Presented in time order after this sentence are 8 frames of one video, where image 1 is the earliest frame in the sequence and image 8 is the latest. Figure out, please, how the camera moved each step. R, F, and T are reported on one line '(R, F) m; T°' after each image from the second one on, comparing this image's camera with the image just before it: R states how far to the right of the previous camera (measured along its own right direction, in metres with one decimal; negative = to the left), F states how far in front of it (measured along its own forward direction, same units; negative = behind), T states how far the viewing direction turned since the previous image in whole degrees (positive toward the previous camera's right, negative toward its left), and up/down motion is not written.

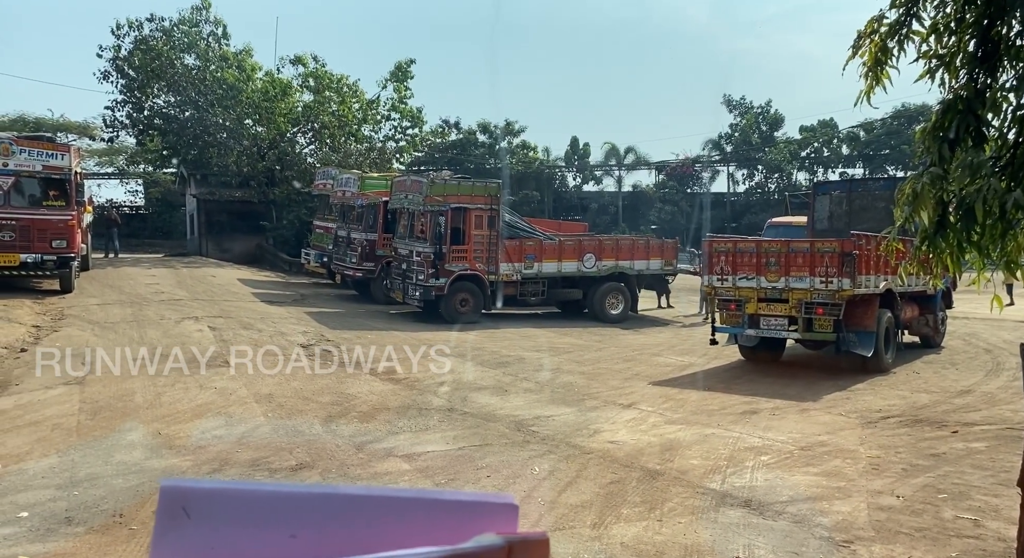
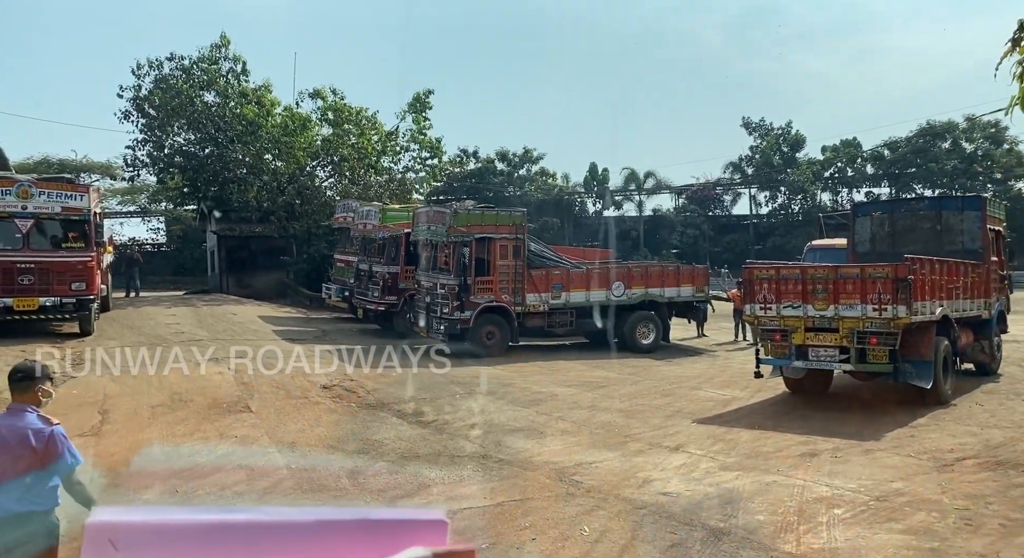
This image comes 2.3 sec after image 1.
(-0.2, +0.5) m; -1°
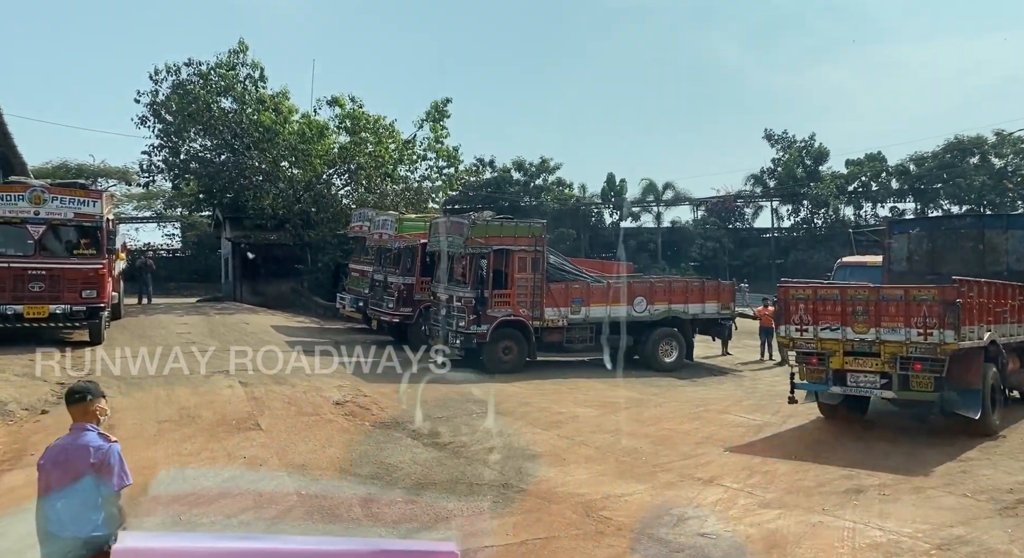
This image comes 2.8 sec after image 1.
(-0.1, +0.5) m; -1°
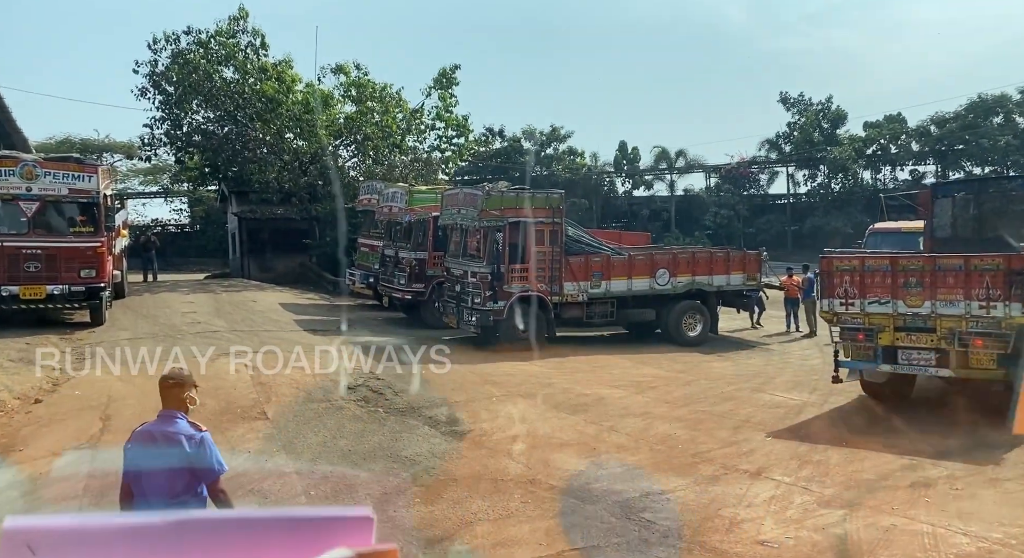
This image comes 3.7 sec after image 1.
(-0.1, +0.7) m; -1°
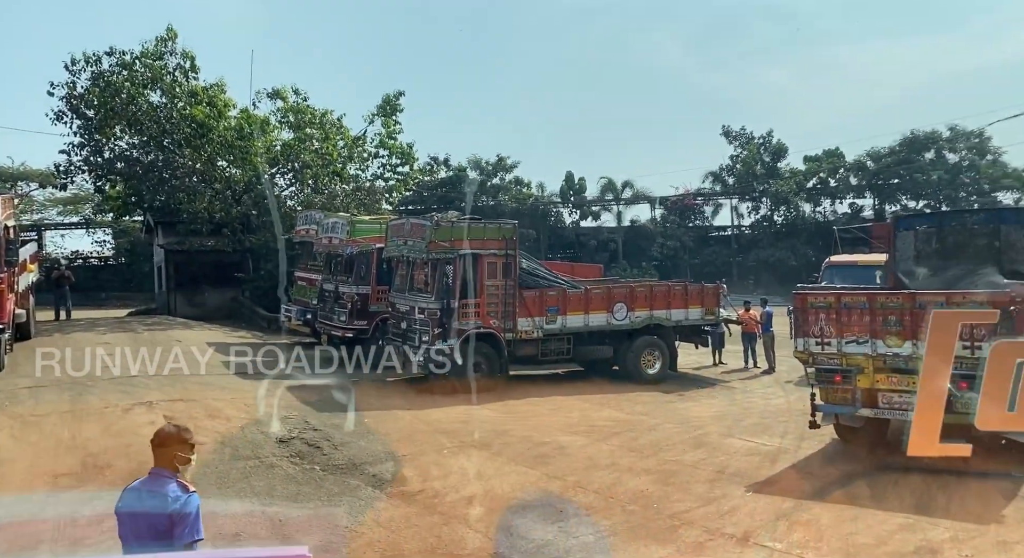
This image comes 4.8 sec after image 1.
(-0.1, +0.8) m; +4°
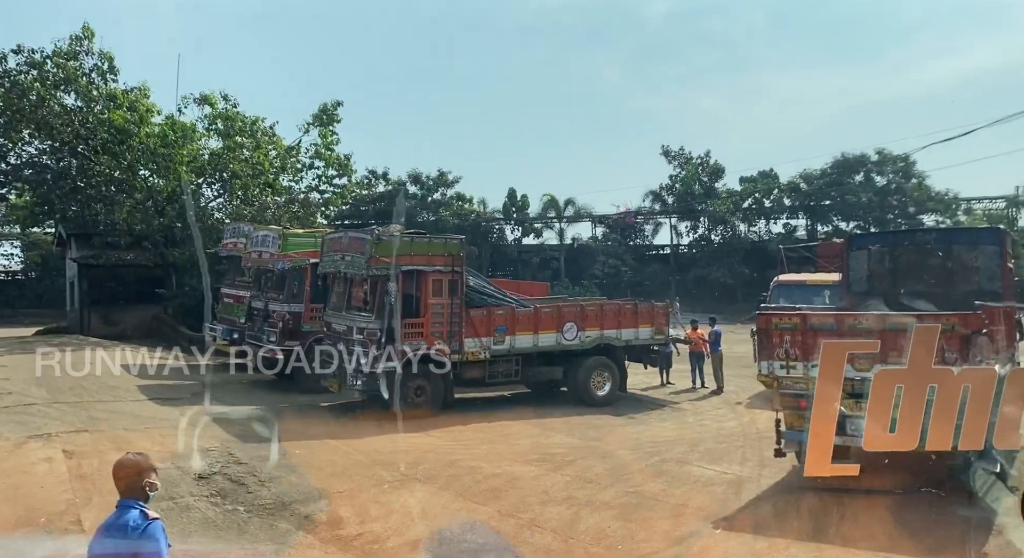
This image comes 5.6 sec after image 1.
(-0.1, +0.7) m; +4°
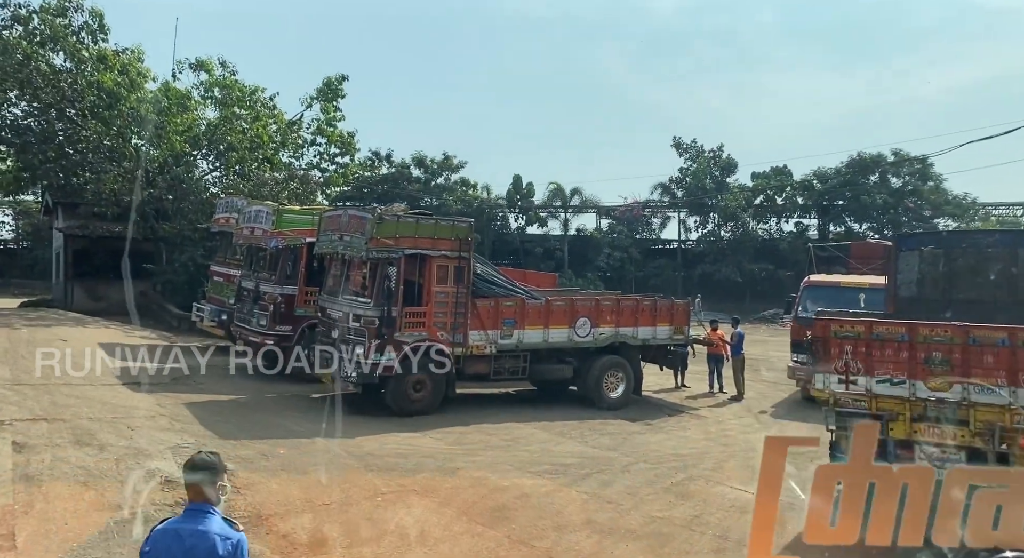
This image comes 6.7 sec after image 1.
(-0.2, +1.1) m; 0°
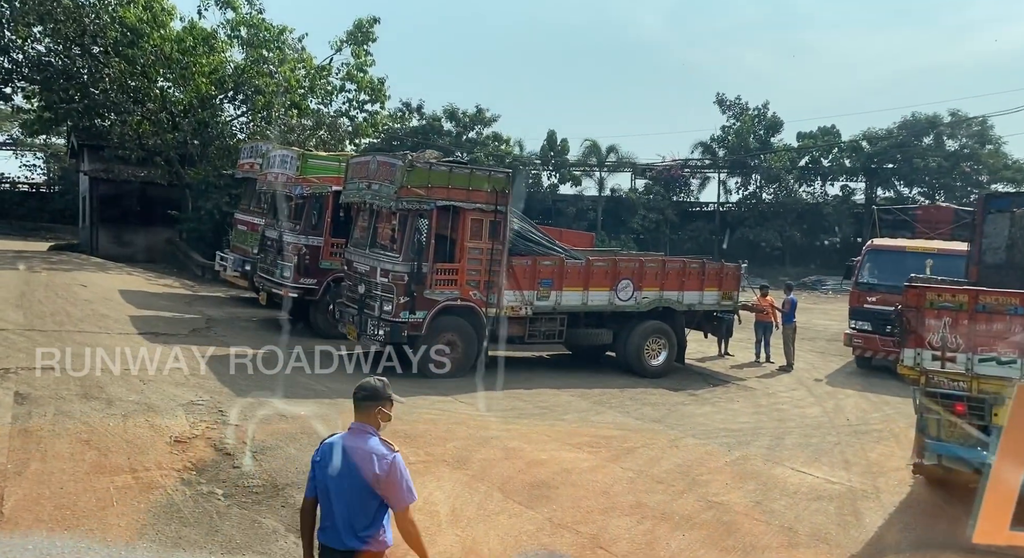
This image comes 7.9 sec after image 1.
(-0.1, +0.8) m; -2°
